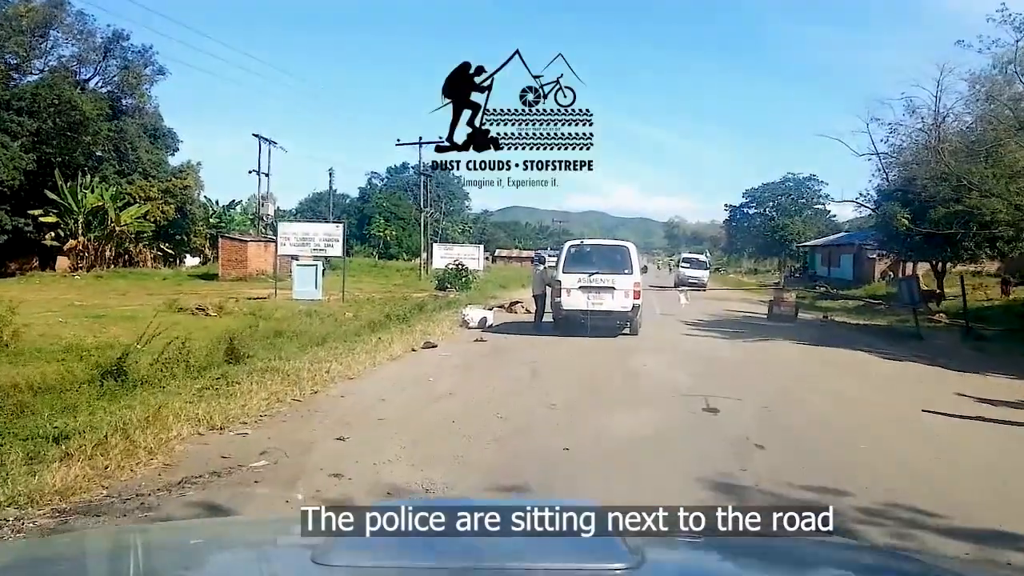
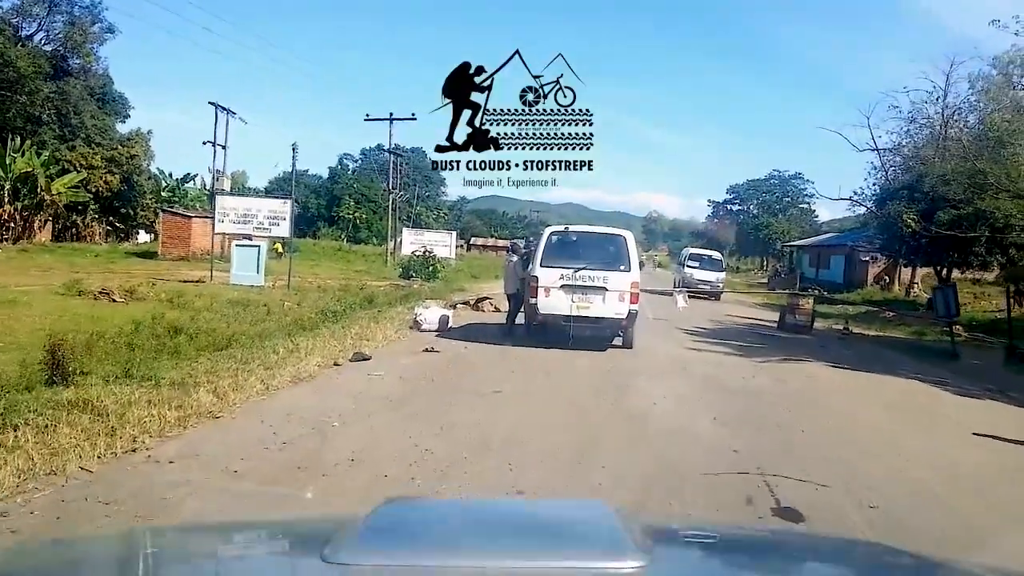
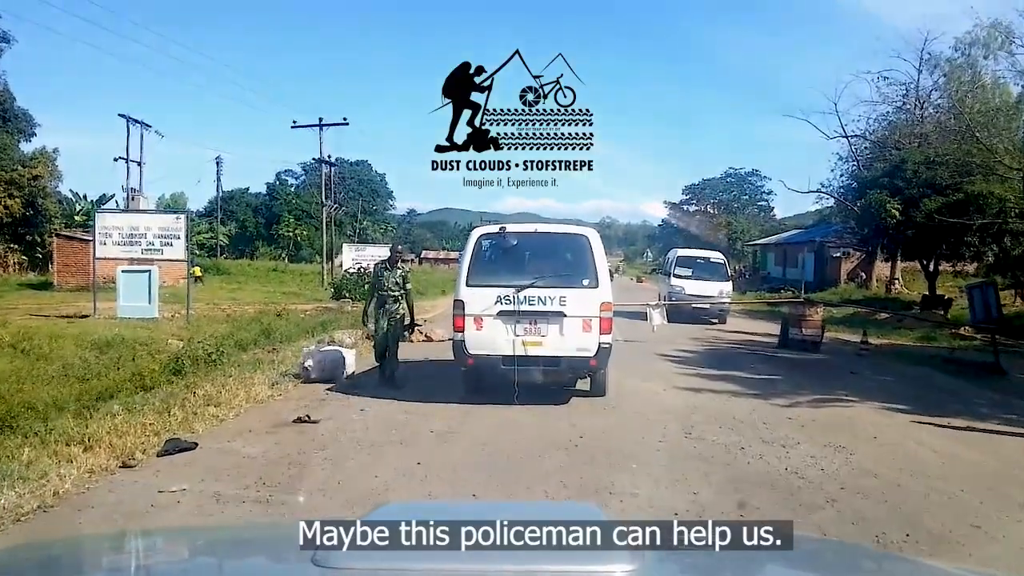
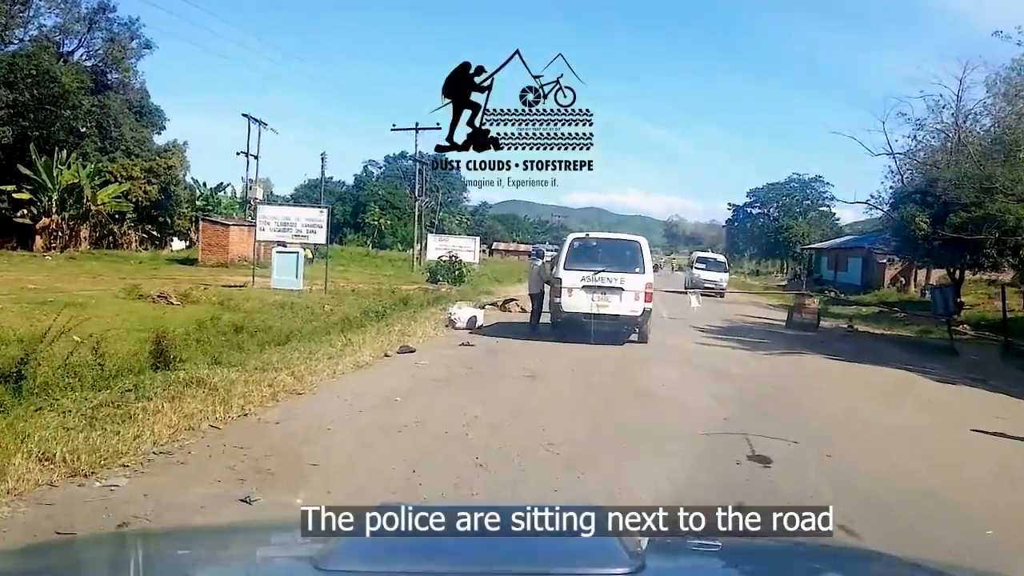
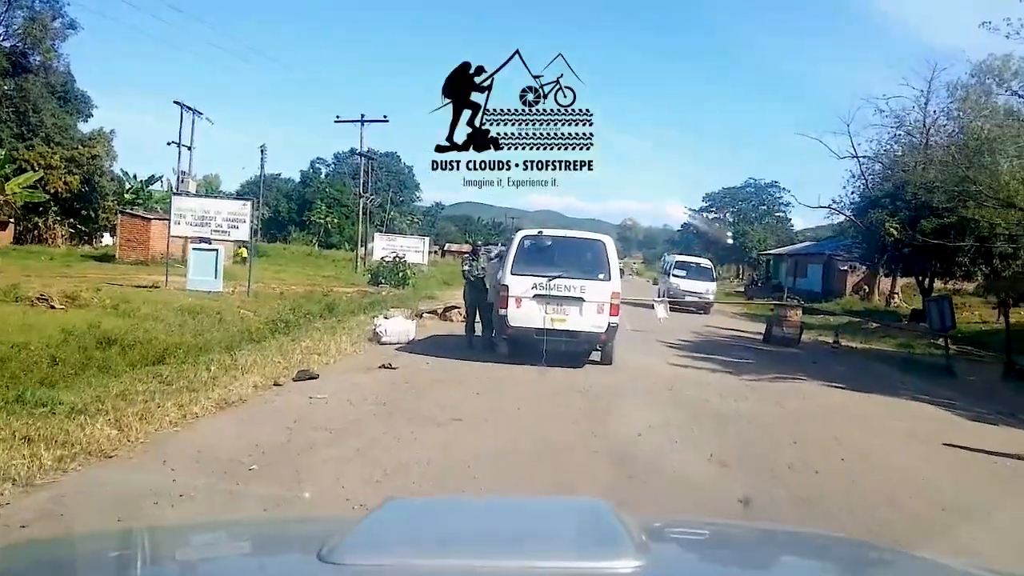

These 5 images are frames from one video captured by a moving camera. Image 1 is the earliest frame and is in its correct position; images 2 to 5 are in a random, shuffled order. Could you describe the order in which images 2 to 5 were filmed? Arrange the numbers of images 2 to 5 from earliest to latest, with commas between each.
4, 2, 5, 3
